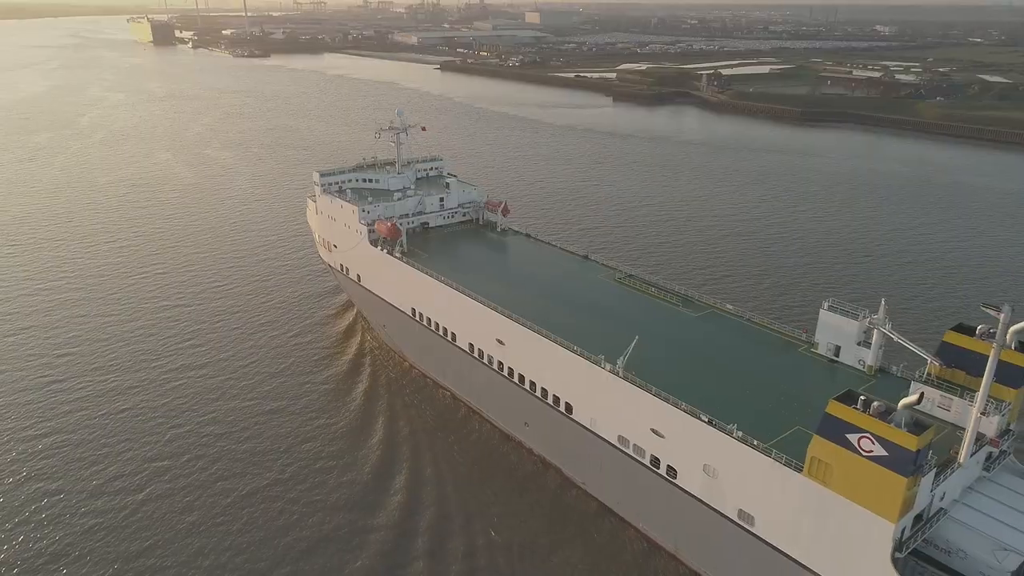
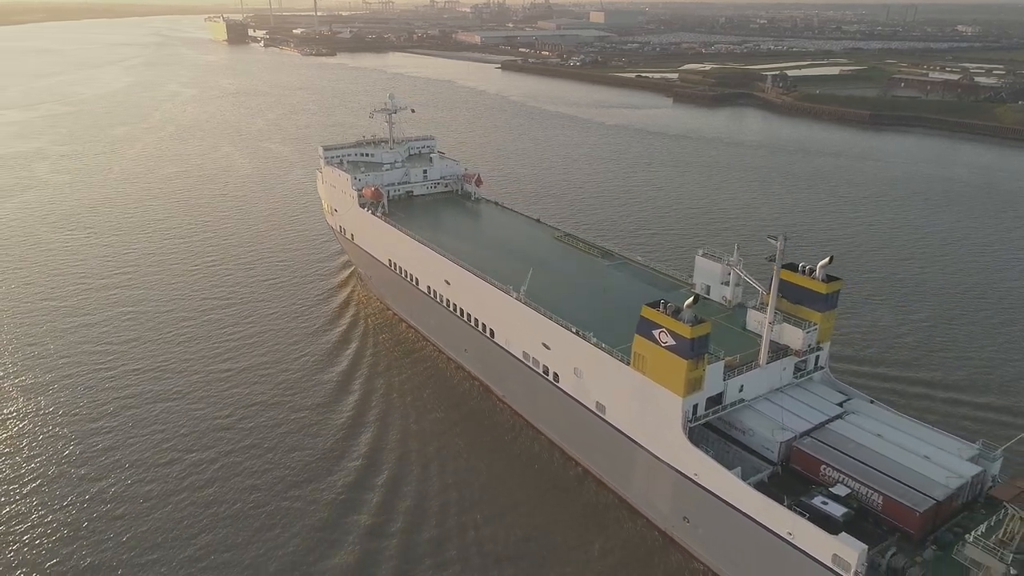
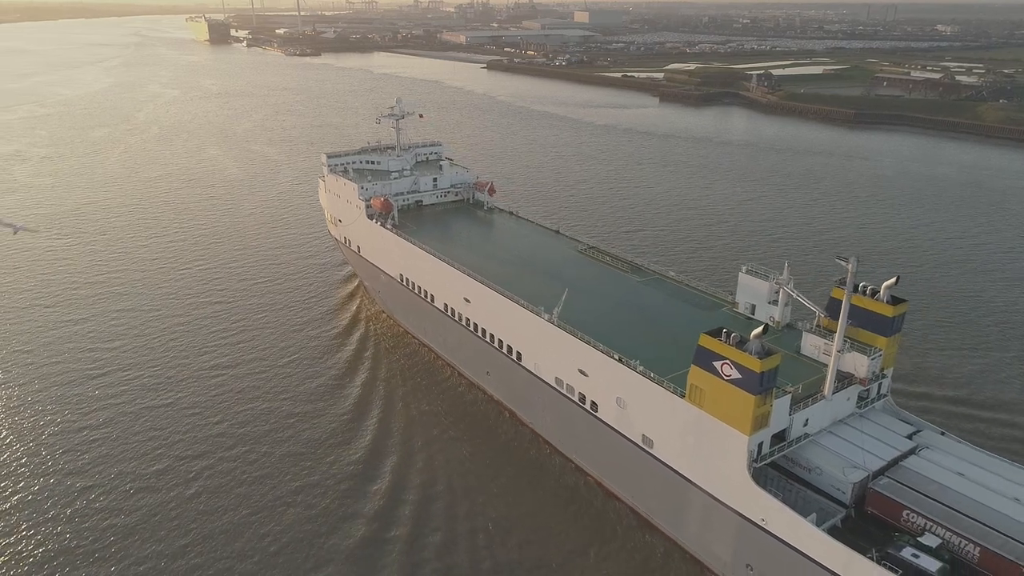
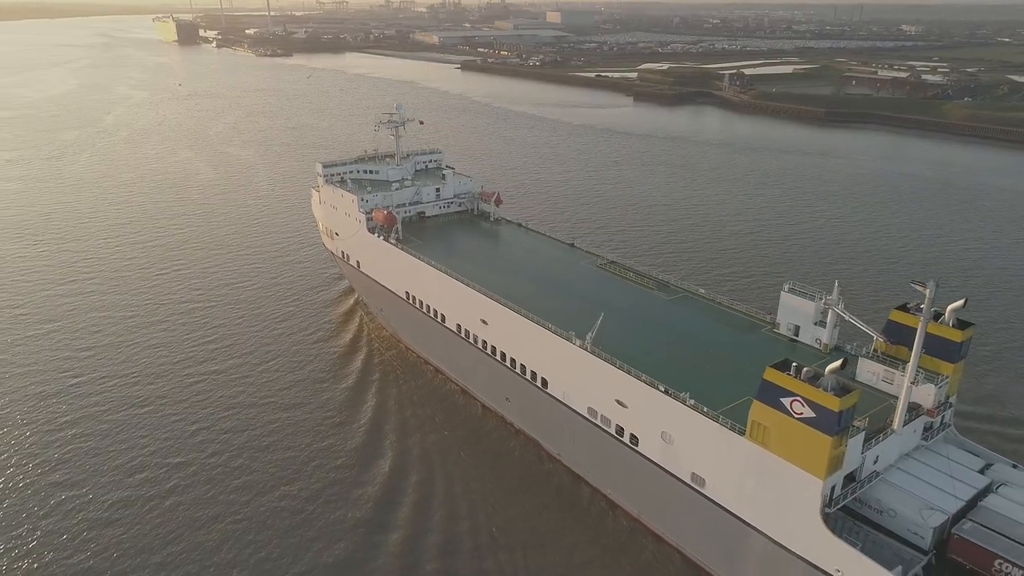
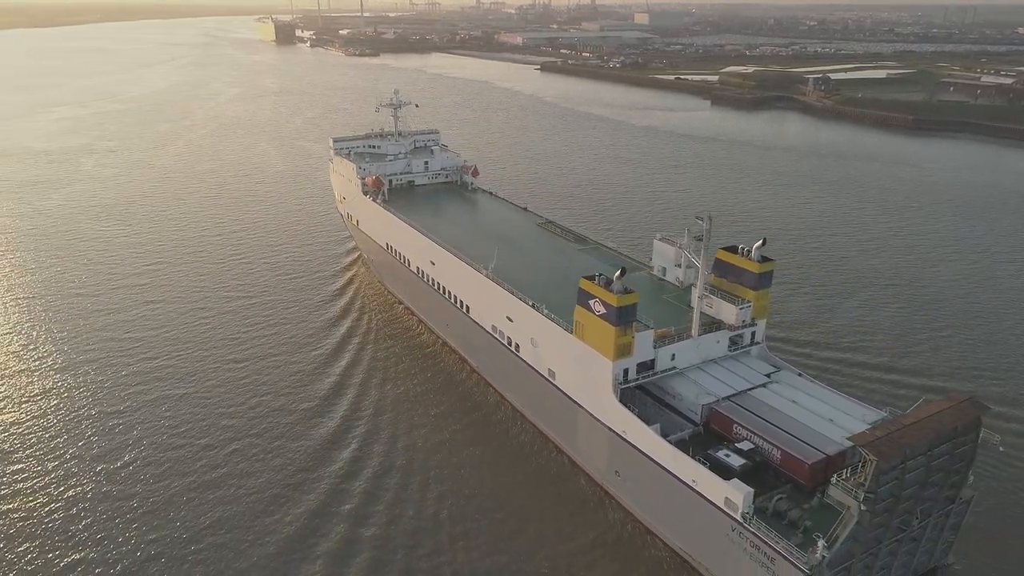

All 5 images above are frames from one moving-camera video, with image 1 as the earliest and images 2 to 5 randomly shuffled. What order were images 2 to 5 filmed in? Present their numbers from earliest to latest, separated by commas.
4, 3, 2, 5
